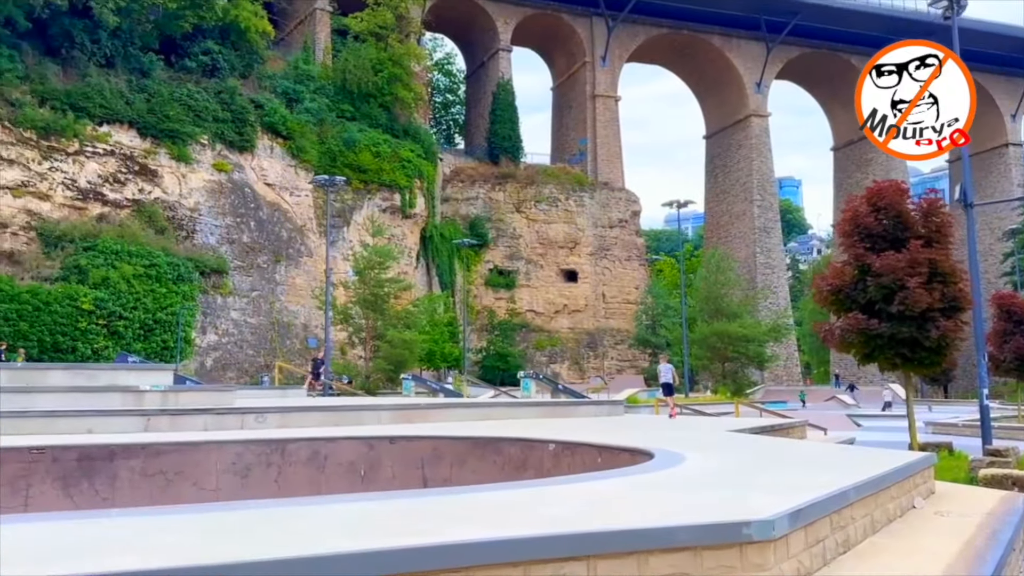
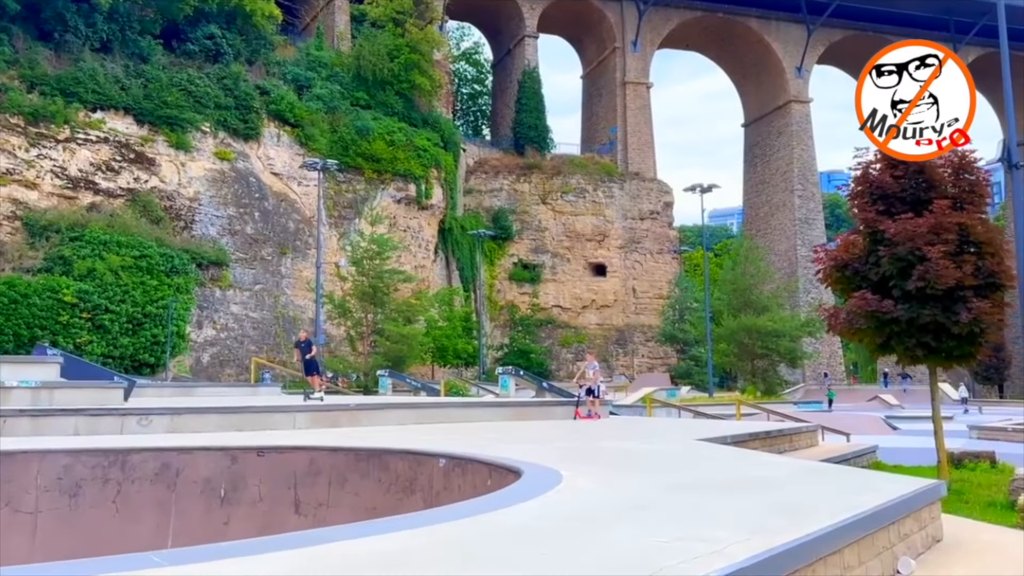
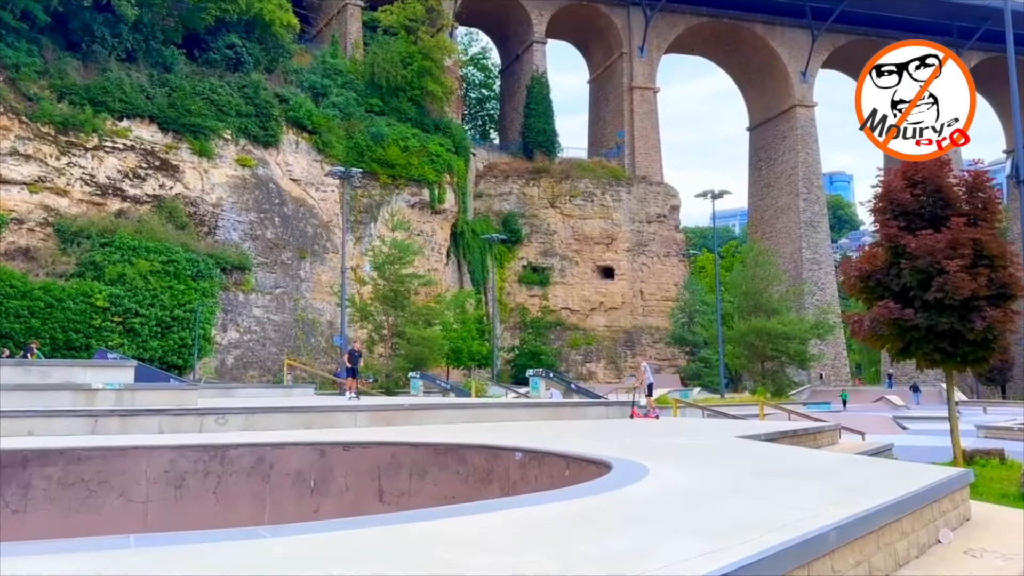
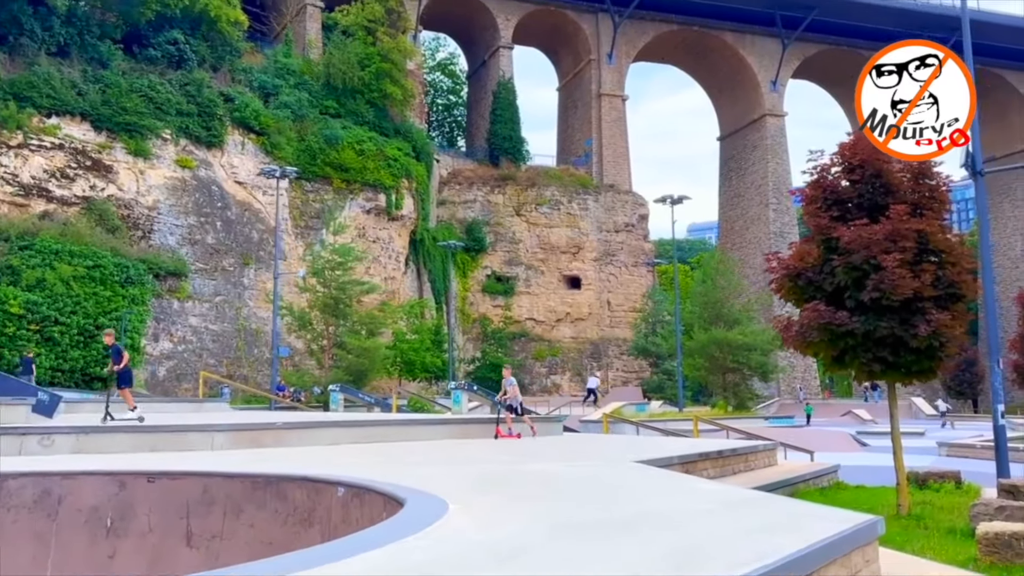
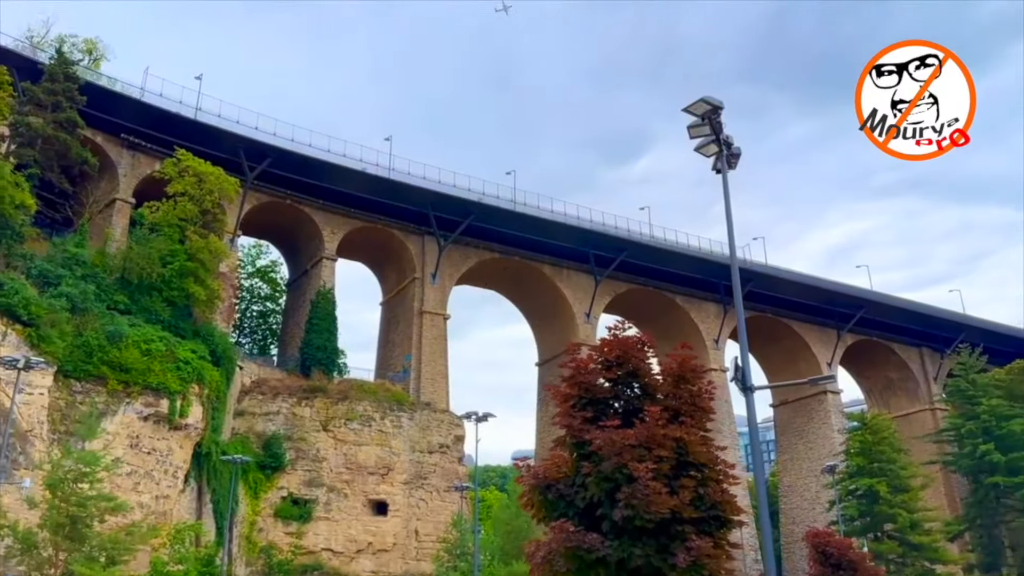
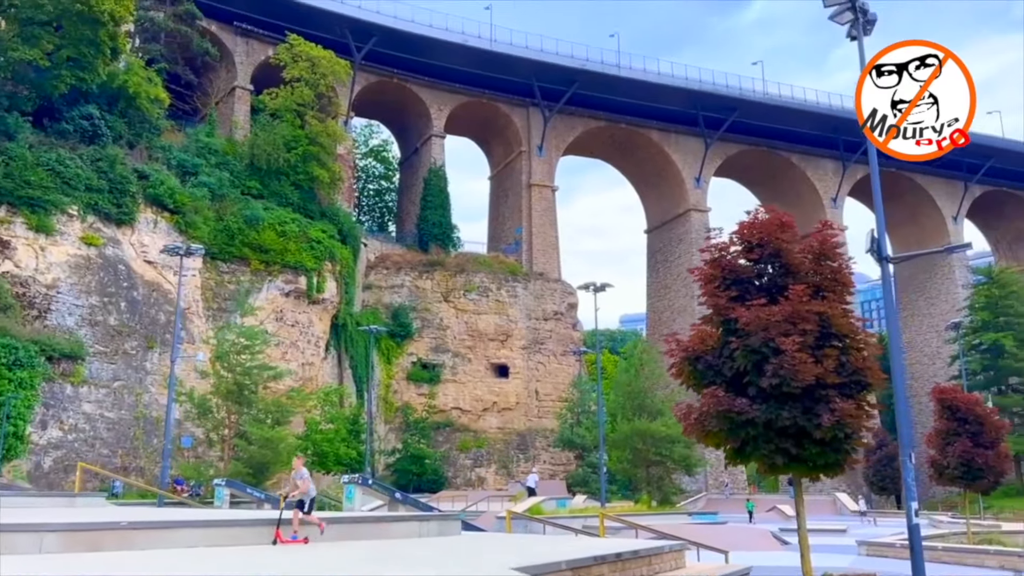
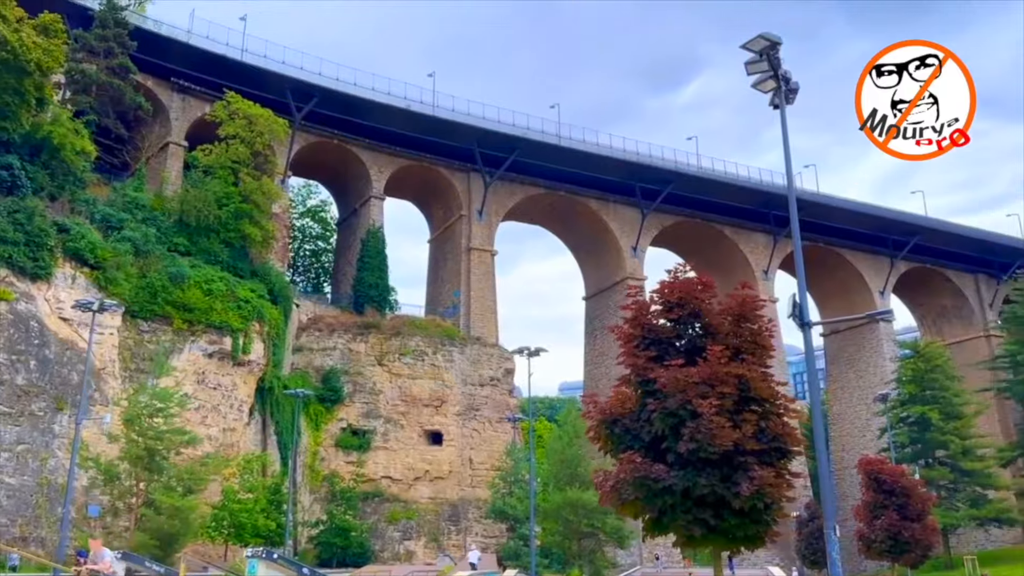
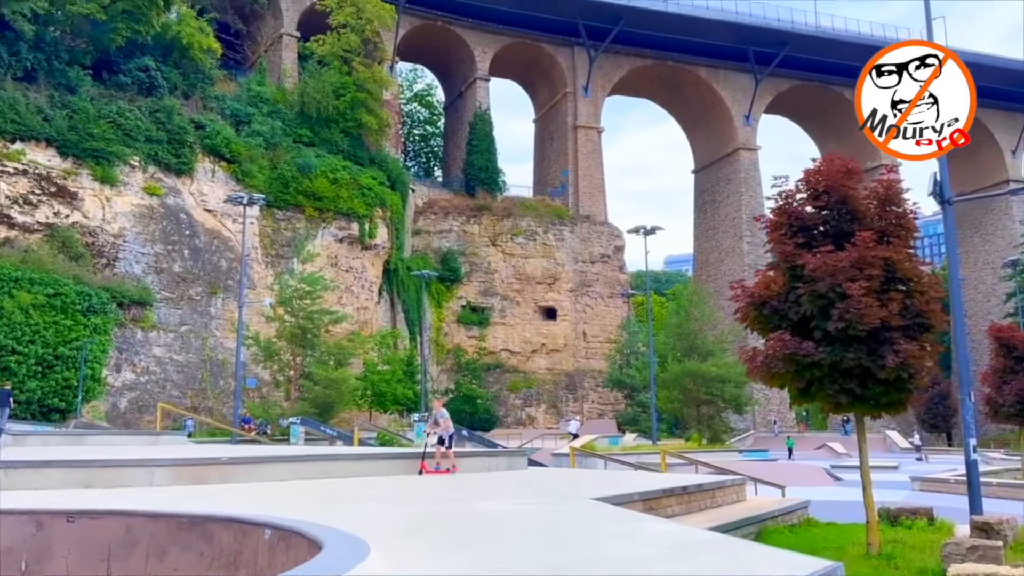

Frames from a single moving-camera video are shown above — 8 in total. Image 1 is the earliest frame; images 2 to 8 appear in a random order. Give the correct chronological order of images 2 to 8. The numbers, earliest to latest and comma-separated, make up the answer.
3, 2, 4, 8, 6, 7, 5
